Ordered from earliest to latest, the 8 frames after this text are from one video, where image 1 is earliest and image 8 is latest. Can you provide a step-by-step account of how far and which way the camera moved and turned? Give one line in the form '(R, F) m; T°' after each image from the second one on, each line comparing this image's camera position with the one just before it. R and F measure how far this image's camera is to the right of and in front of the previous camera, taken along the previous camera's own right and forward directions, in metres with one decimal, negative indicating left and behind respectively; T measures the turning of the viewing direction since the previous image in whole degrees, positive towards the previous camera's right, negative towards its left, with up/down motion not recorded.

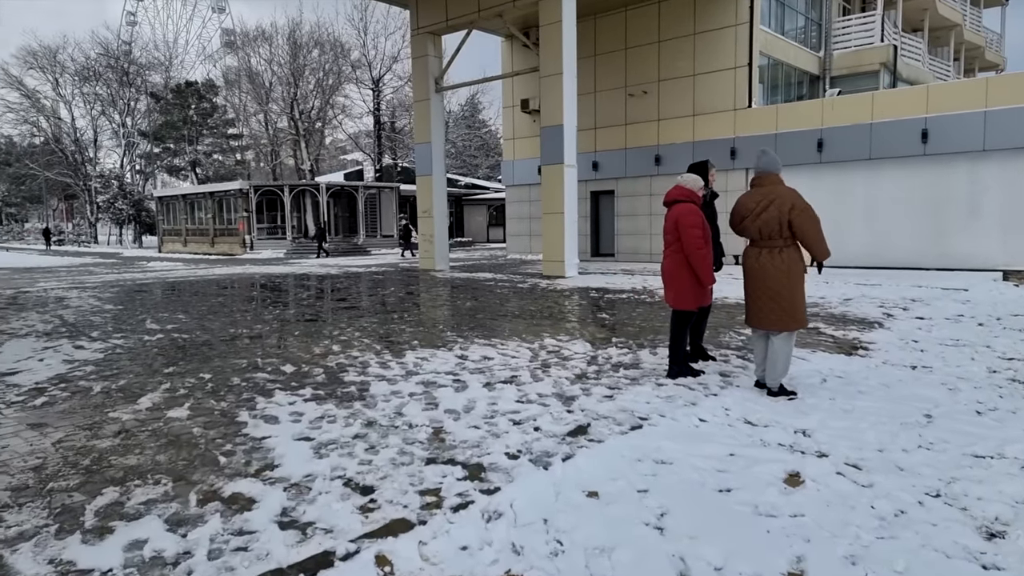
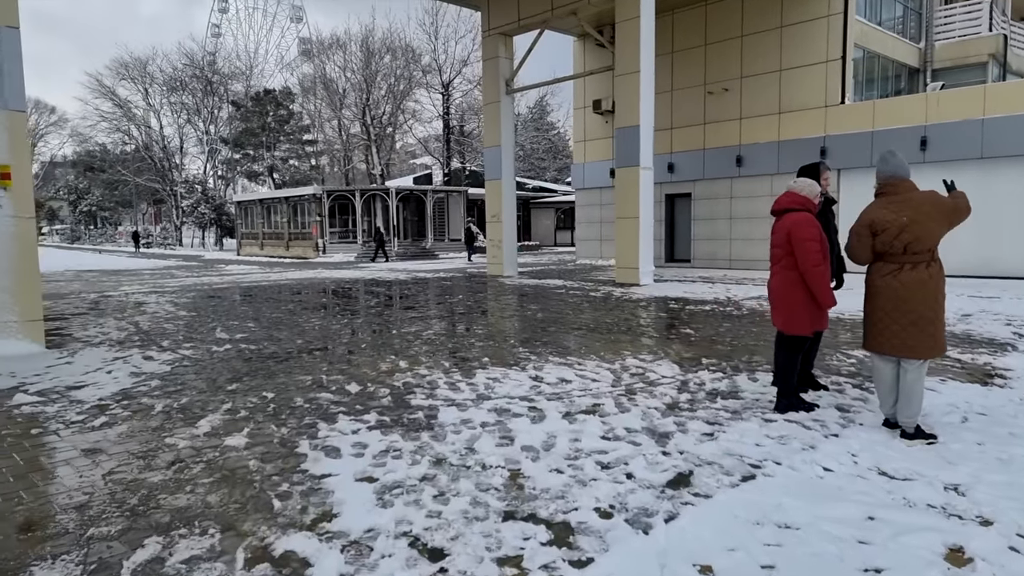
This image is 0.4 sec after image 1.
(-0.1, +0.5) m; -6°
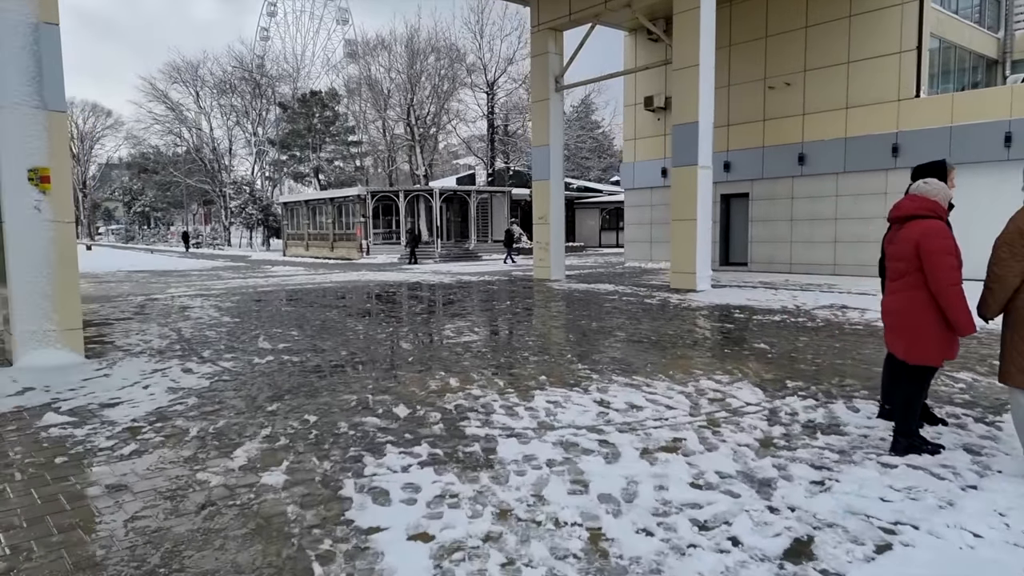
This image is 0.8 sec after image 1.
(-0.2, +0.5) m; -4°
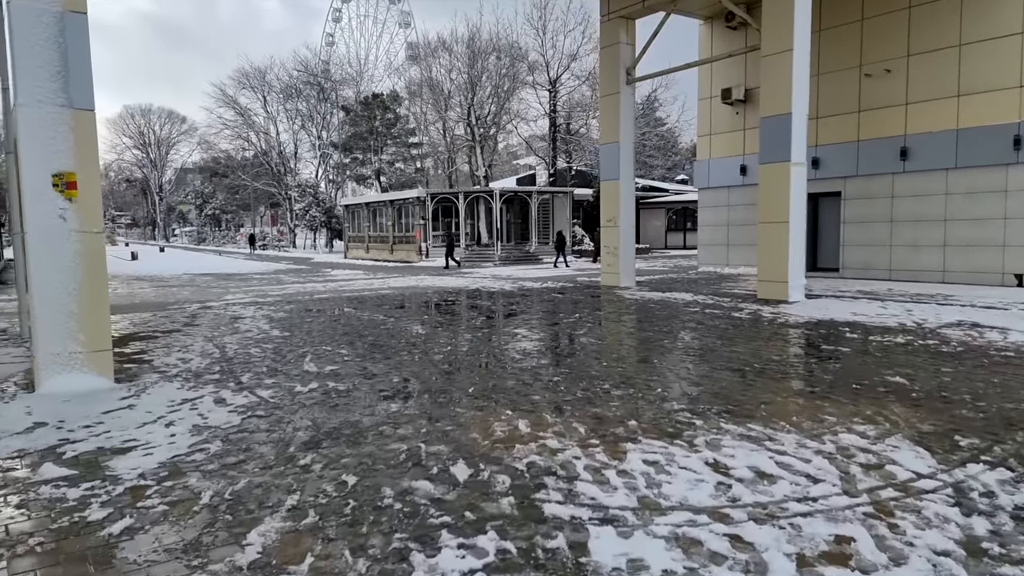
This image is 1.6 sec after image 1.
(-0.2, +1.0) m; -5°
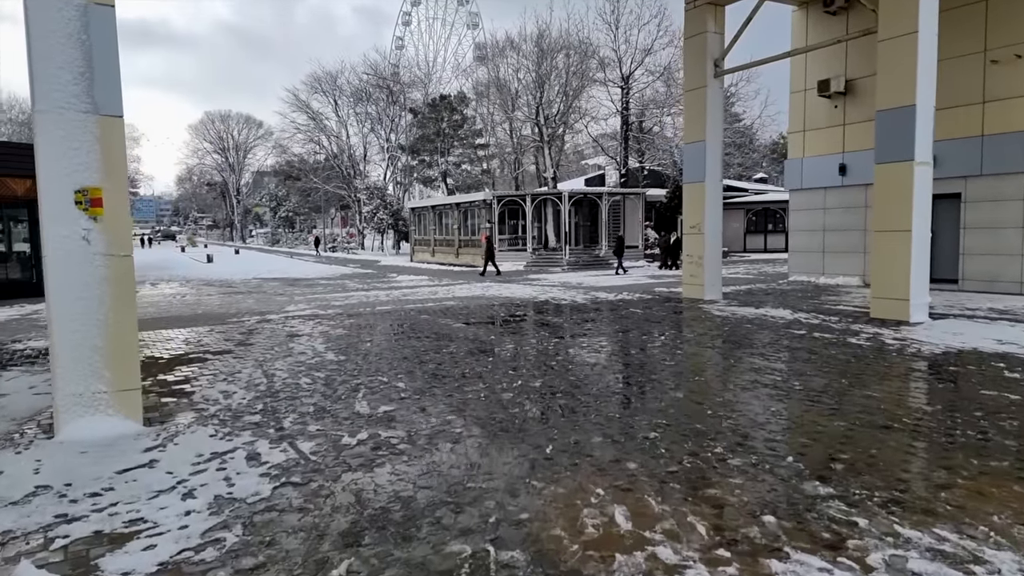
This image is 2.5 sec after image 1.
(-0.2, +1.1) m; -6°
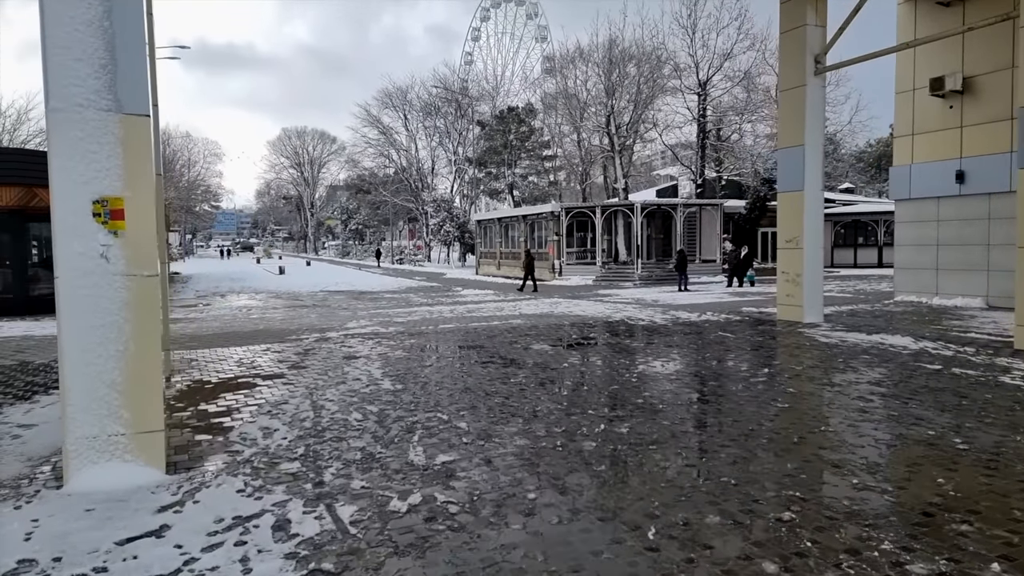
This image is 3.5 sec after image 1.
(-0.2, +1.0) m; -6°
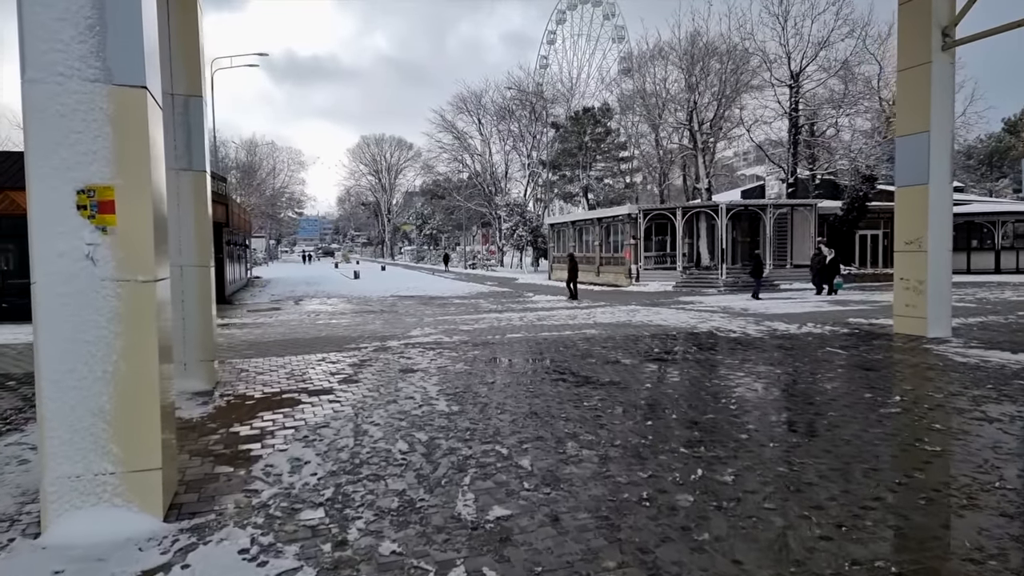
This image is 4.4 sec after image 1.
(0.0, +1.1) m; -7°
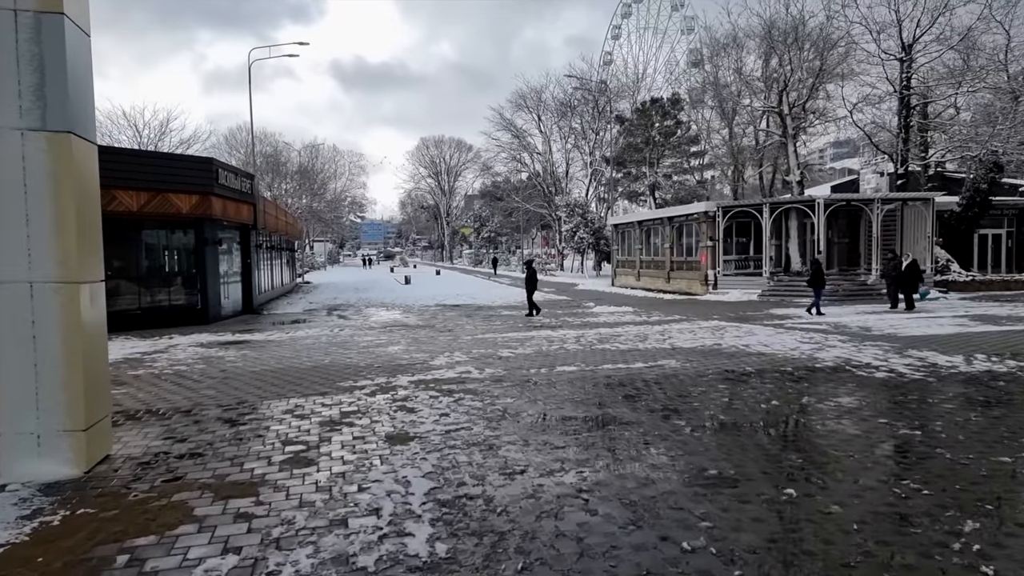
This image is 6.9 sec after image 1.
(+0.1, +3.1) m; -5°
